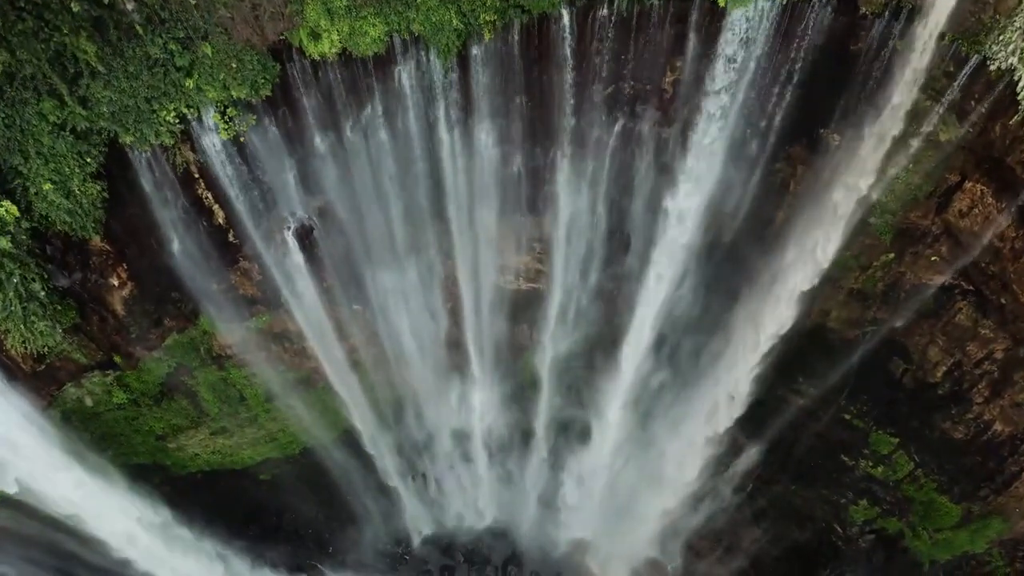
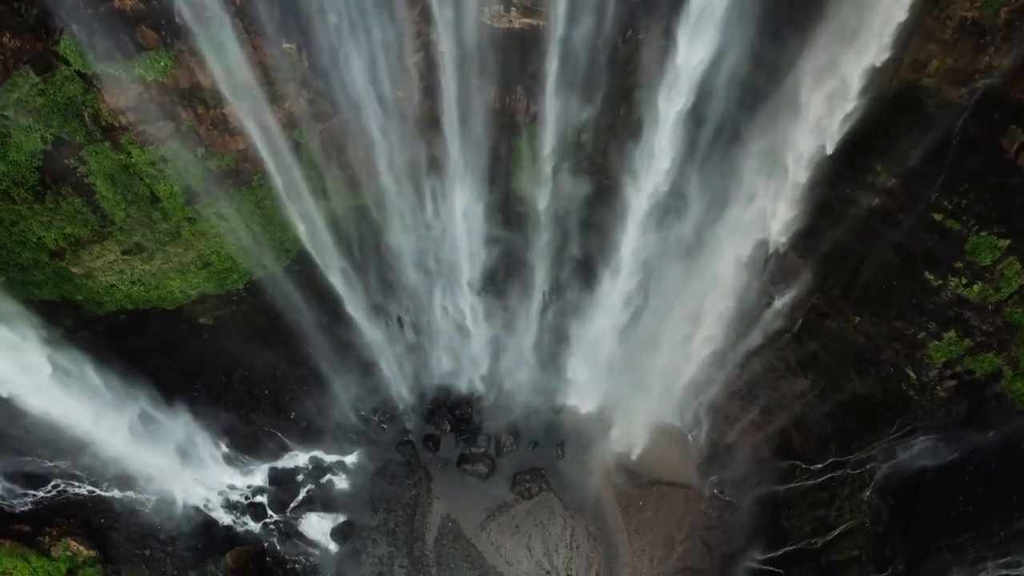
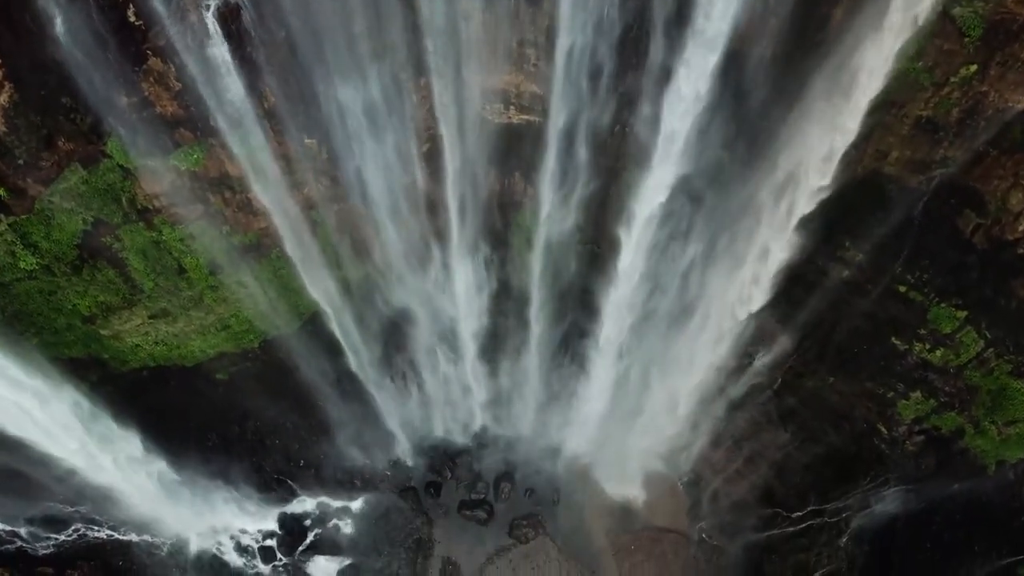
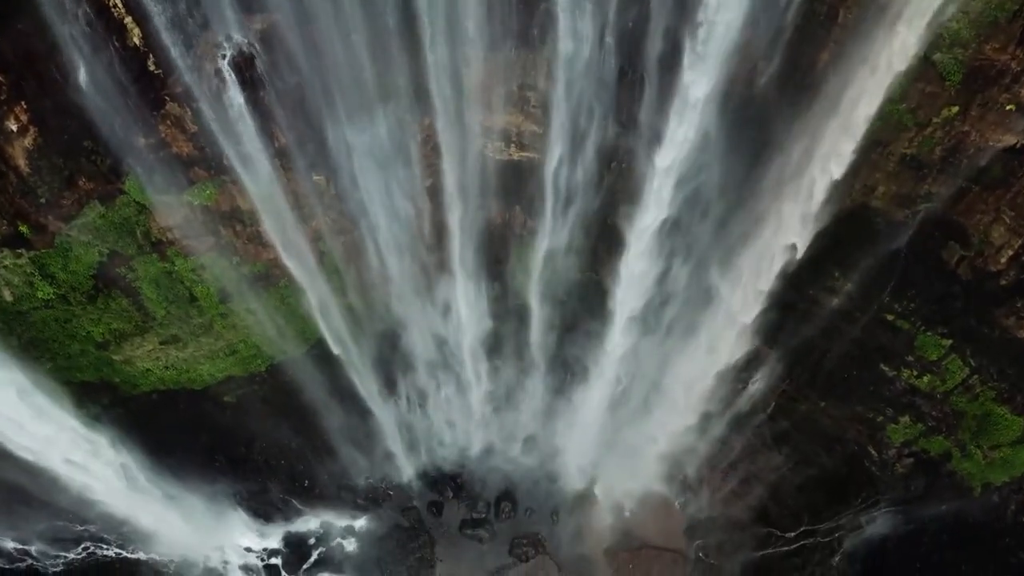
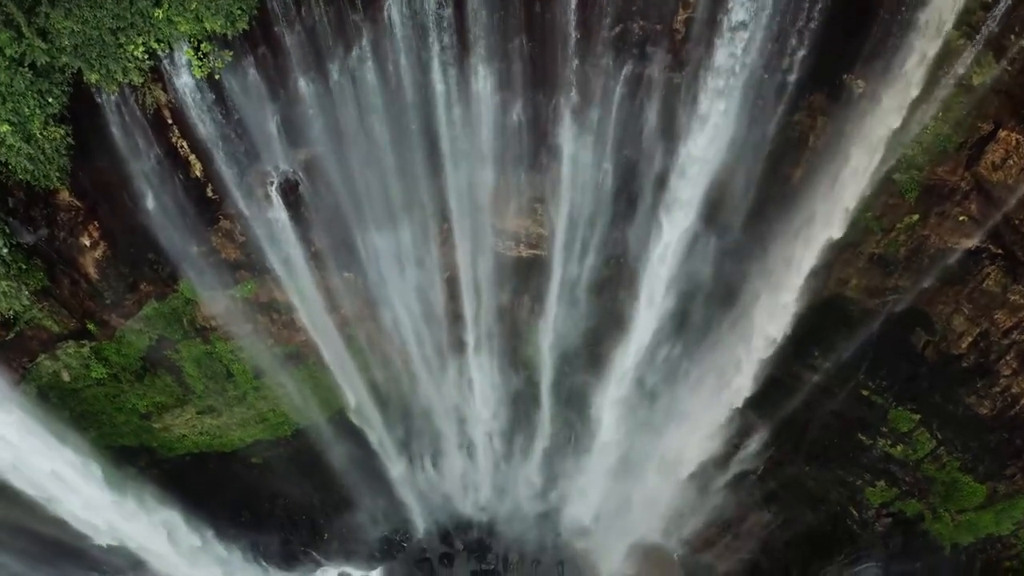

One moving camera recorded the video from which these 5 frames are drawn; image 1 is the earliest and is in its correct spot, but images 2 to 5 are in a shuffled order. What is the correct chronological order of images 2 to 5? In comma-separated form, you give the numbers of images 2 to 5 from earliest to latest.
5, 4, 3, 2
